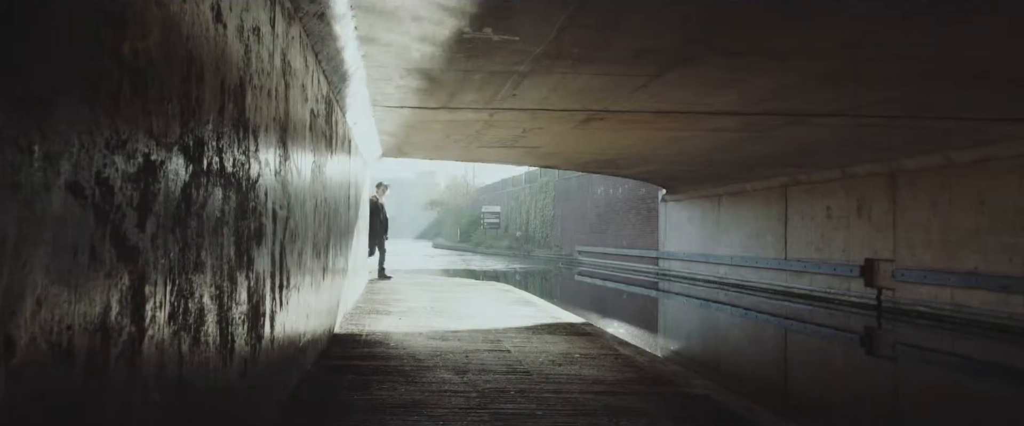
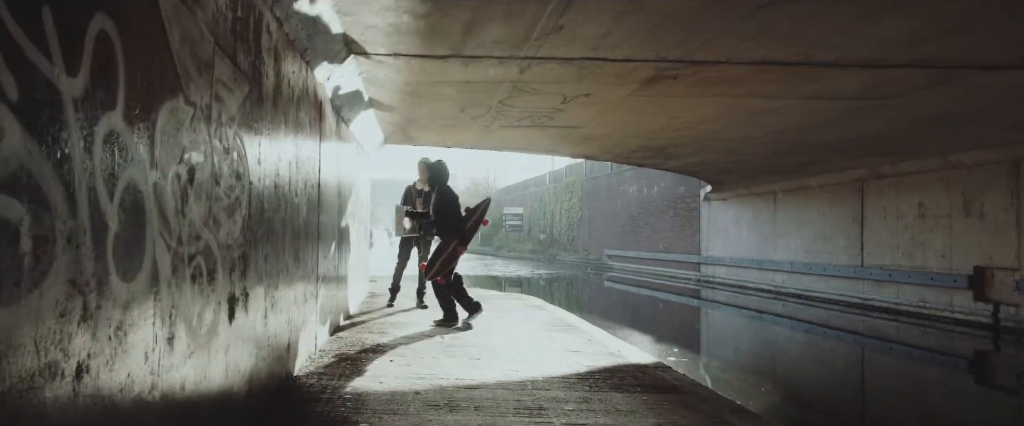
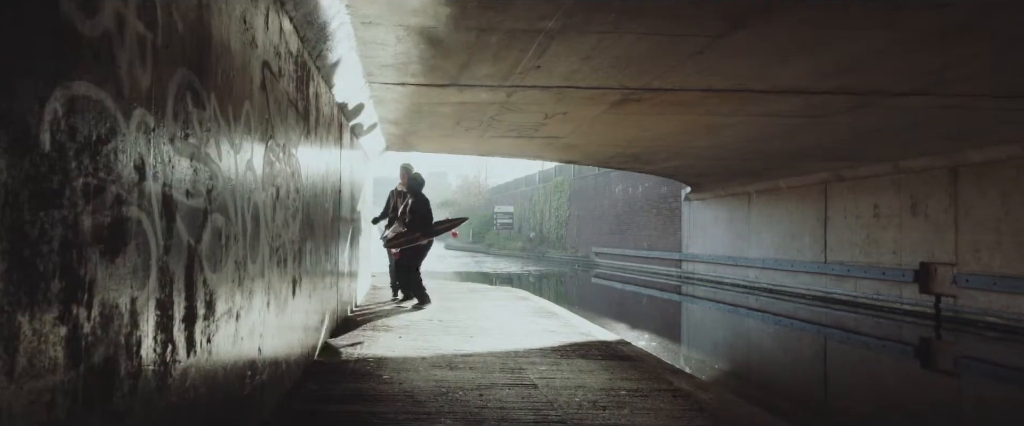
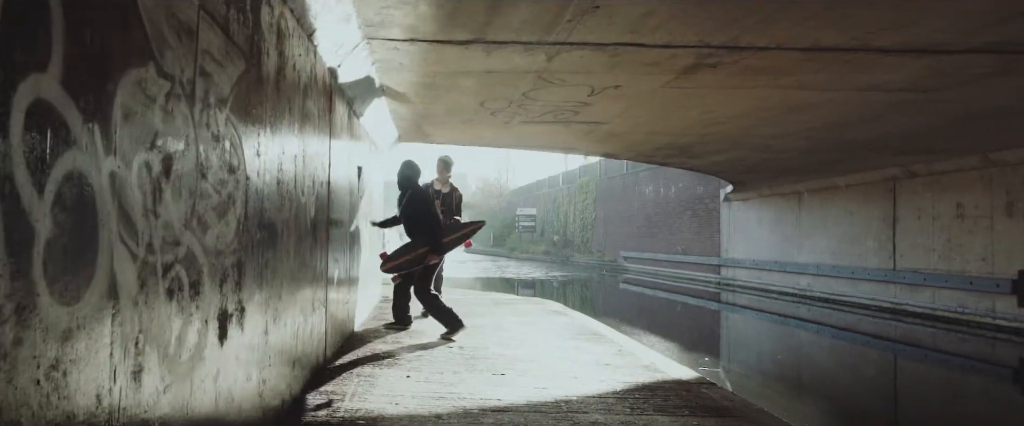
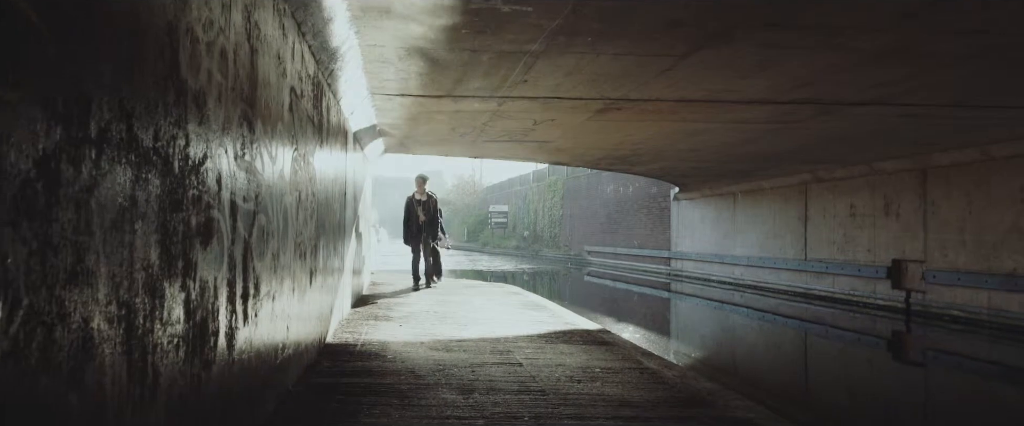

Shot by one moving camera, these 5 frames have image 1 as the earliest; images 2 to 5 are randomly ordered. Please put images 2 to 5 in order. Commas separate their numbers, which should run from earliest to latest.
5, 3, 2, 4
